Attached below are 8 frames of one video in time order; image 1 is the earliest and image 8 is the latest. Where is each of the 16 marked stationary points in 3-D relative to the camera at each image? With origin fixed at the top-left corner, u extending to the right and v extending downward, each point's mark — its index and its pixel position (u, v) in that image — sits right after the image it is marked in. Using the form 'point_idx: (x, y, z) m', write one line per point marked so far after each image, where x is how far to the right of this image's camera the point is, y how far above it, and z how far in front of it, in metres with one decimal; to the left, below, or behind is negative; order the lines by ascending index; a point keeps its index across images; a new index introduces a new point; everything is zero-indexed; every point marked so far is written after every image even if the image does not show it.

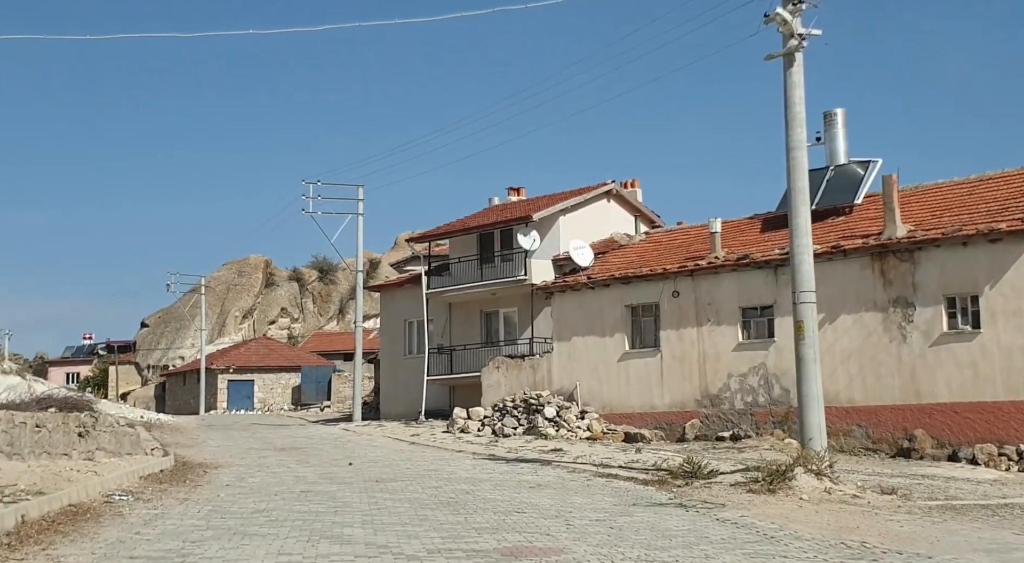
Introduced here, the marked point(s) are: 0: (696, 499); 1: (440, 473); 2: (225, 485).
0: (+2.4, -2.8, +14.1) m
1: (-1.2, -3.3, +18.7) m
2: (-4.4, -3.1, +16.5) m
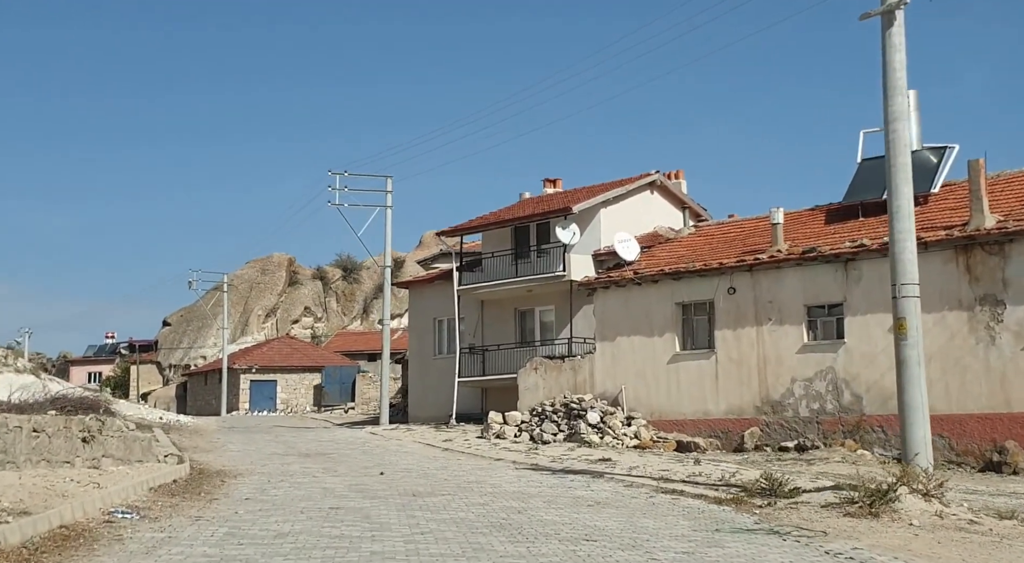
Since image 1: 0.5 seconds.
0: (+3.1, -2.7, +12.1) m
1: (-0.5, -3.2, +16.8) m
2: (-3.6, -2.9, +14.7) m
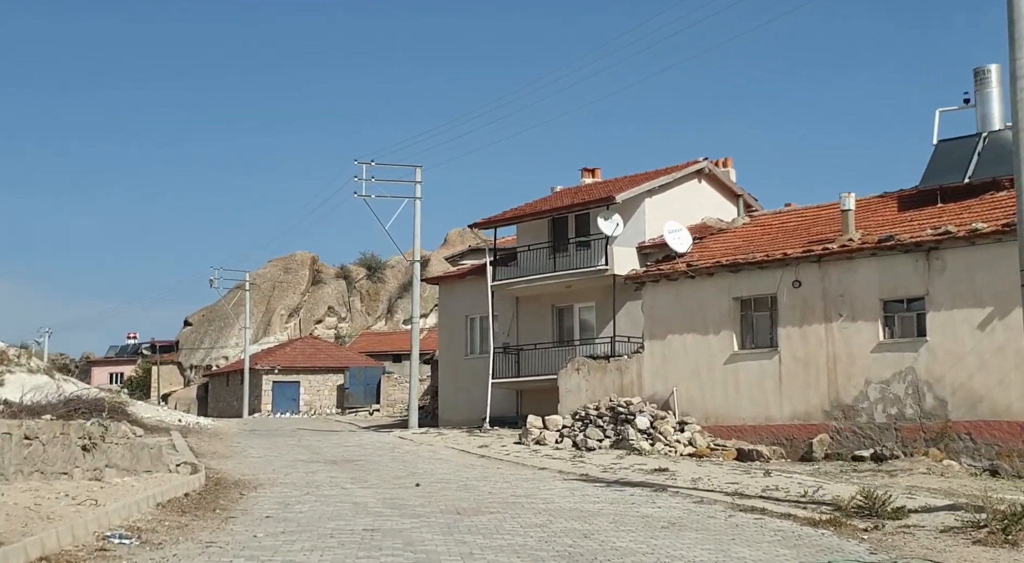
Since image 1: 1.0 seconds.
0: (+3.7, -2.6, +10.1) m
1: (+0.3, -3.0, +14.9) m
2: (-2.9, -2.8, +12.8) m
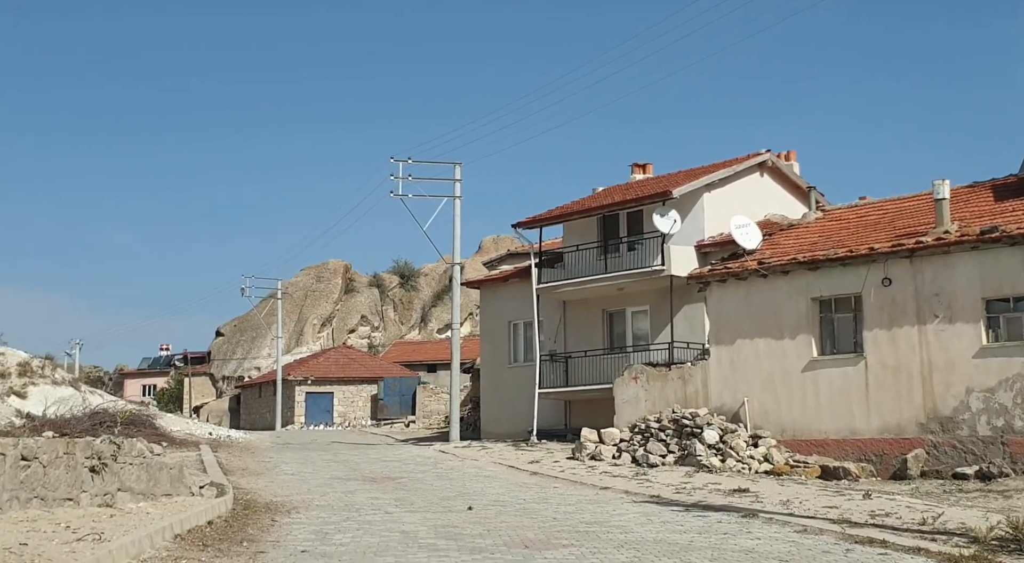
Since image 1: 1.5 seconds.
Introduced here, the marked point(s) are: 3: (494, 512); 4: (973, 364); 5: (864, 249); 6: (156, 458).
0: (+4.4, -2.4, +8.0) m
1: (+1.1, -2.9, +12.9) m
2: (-2.1, -2.7, +10.9) m
3: (-0.3, -3.2, +14.8) m
4: (+7.7, -1.4, +18.1) m
5: (+6.4, +0.6, +19.8) m
6: (-4.6, -2.2, +13.8) m
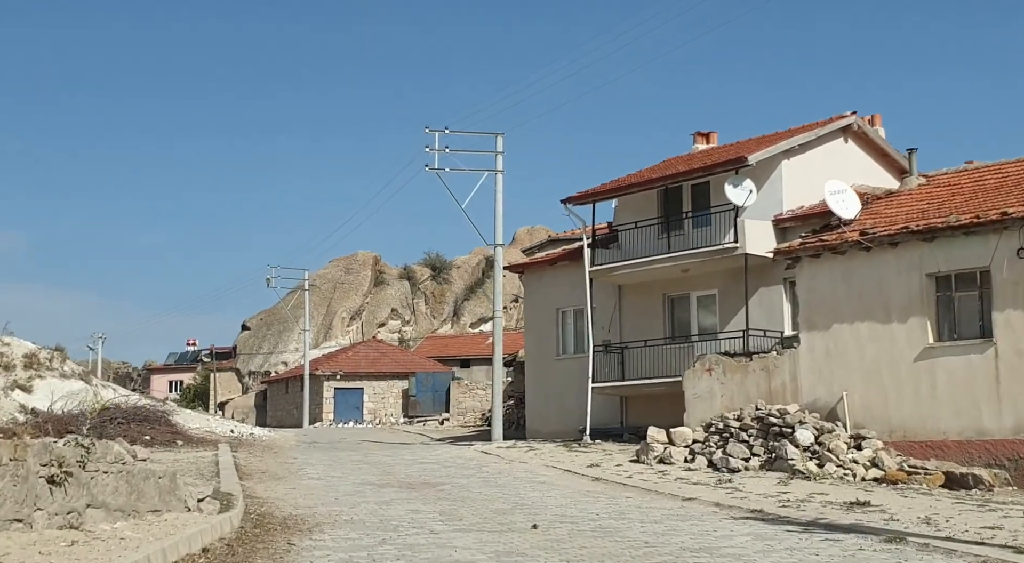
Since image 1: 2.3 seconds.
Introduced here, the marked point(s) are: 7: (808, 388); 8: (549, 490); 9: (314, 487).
0: (+5.1, -2.0, +4.9) m
1: (+1.9, -2.5, +9.9) m
2: (-1.4, -2.3, +7.9) m
3: (+0.6, -2.7, +11.9) m
4: (+8.6, -0.9, +14.9) m
5: (+7.4, +1.0, +16.6) m
6: (-3.7, -1.8, +10.9) m
7: (+5.2, -1.9, +19.0) m
8: (+0.6, -3.3, +17.2) m
9: (-3.2, -3.3, +17.6) m
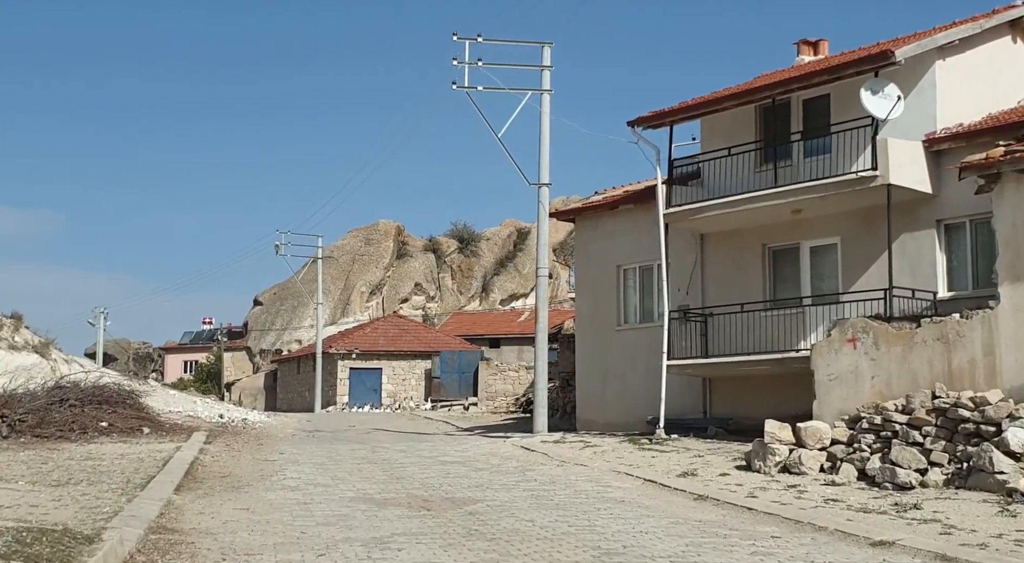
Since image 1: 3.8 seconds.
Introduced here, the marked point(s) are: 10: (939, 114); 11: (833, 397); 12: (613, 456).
0: (+5.5, -1.3, -1.2) m
1: (+2.4, -1.8, +3.8) m
2: (-0.9, -1.5, +2.0) m
3: (+1.2, -1.9, +5.8) m
4: (+9.3, -0.2, +8.7) m
5: (+8.1, +1.8, +10.4) m
6: (-3.2, -1.0, +5.0) m
7: (+6.0, -1.0, +12.9) m
8: (+1.3, -2.4, +11.2) m
9: (-2.5, -2.4, +11.7) m
10: (+6.8, +2.7, +17.3) m
11: (+4.3, -1.5, +14.6) m
12: (+1.6, -2.8, +17.5) m
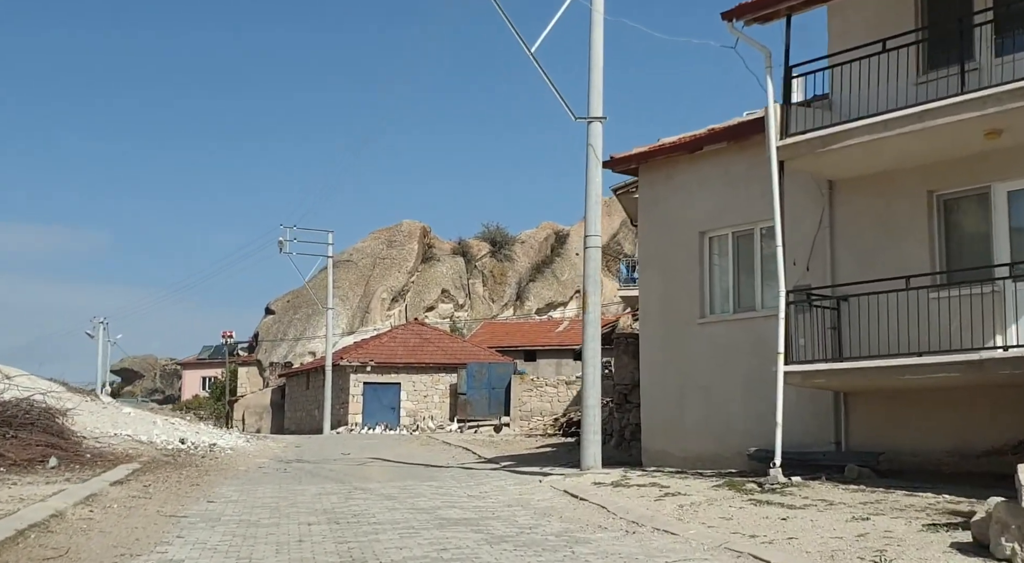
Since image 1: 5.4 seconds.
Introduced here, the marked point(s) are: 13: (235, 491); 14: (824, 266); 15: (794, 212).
0: (+5.3, -0.6, -7.9) m
1: (+2.4, -1.1, -2.7) m
2: (-1.0, -0.8, -4.5) m
3: (+1.2, -1.3, -0.7) m
4: (+9.4, +0.5, +1.9) m
5: (+8.2, +2.4, +3.7) m
6: (-3.2, -0.3, -1.3) m
7: (+6.2, -0.5, +6.2) m
8: (+1.5, -1.9, +4.7) m
9: (-2.3, -1.9, +5.3) m
10: (+7.2, +3.1, +10.6) m
11: (+4.6, -1.0, +8.0) m
12: (+2.0, -2.4, +11.0) m
13: (-3.8, -2.9, +15.0) m
14: (+4.1, +0.2, +14.1) m
15: (+3.7, +0.9, +14.7) m
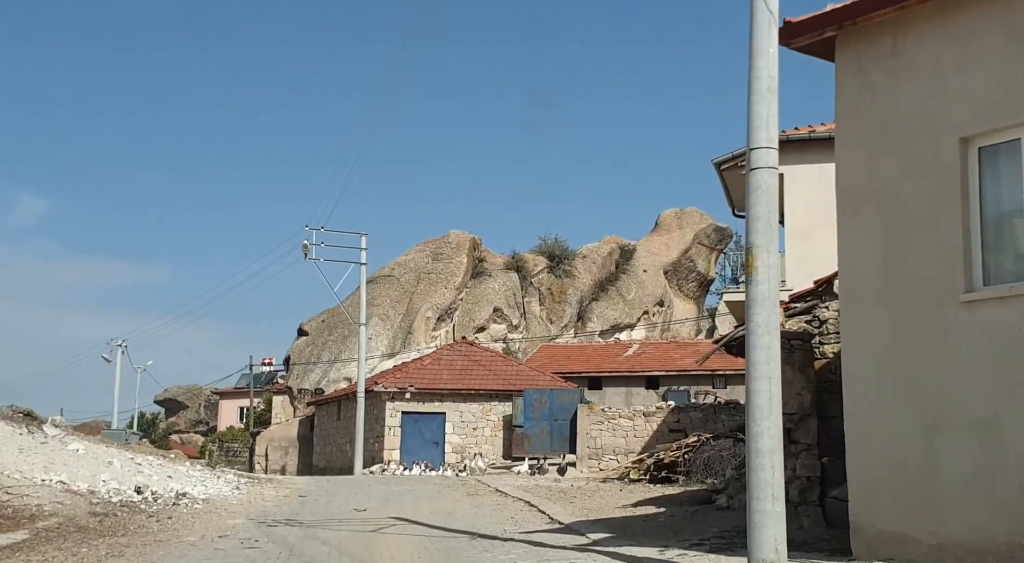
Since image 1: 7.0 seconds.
0: (+5.0, +0.6, -14.8) m
1: (+2.4, -0.1, -9.6) m
2: (-1.1, +0.2, -11.2) m
3: (+1.3, -0.4, -7.5) m
4: (+9.6, +1.3, -5.2) m
5: (+8.6, +3.2, -3.3) m
6: (-3.1, +0.6, -7.9) m
7: (+6.6, +0.3, -0.8) m
8: (+1.8, -1.1, -2.2) m
9: (-1.9, -1.1, -1.4) m
10: (+7.8, +3.7, +3.6) m
11: (+5.2, -0.4, +1.0) m
12: (+2.7, -1.8, +4.0) m
13: (-2.9, -2.4, +8.4) m
14: (+4.9, +0.7, +7.2) m
15: (+4.6, +1.4, +7.8) m
